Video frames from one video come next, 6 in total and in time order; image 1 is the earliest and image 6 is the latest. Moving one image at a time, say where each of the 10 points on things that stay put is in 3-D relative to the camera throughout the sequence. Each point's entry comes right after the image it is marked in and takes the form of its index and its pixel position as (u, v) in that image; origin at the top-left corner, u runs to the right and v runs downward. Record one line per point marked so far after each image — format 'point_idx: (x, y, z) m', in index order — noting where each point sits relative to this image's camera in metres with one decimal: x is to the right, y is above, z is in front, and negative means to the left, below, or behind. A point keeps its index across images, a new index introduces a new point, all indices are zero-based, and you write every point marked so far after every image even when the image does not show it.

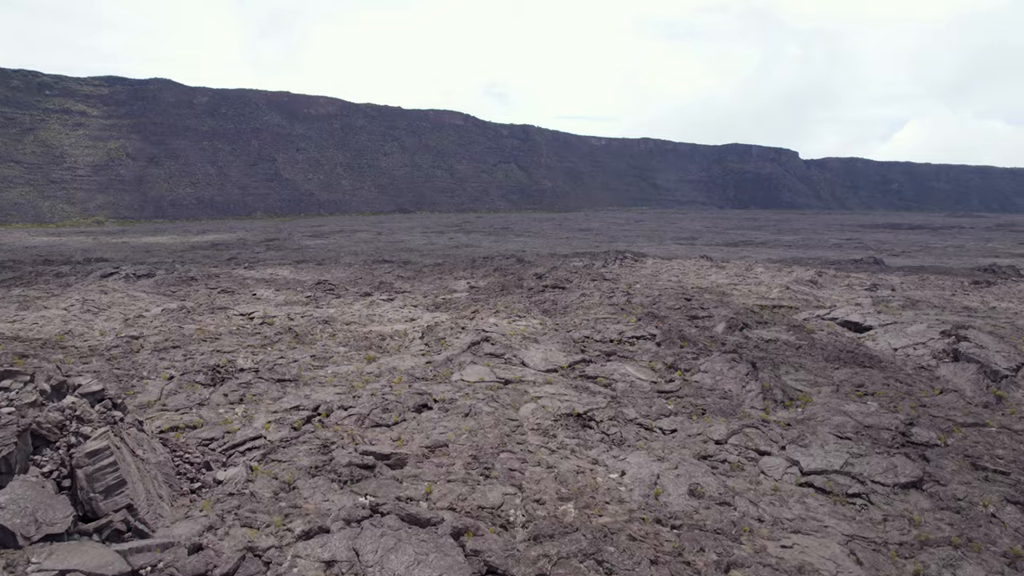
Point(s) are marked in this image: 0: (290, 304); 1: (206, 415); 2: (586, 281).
0: (-5.4, -0.4, +15.7) m
1: (-2.6, -1.1, +5.6) m
2: (+1.8, +0.2, +17.0) m
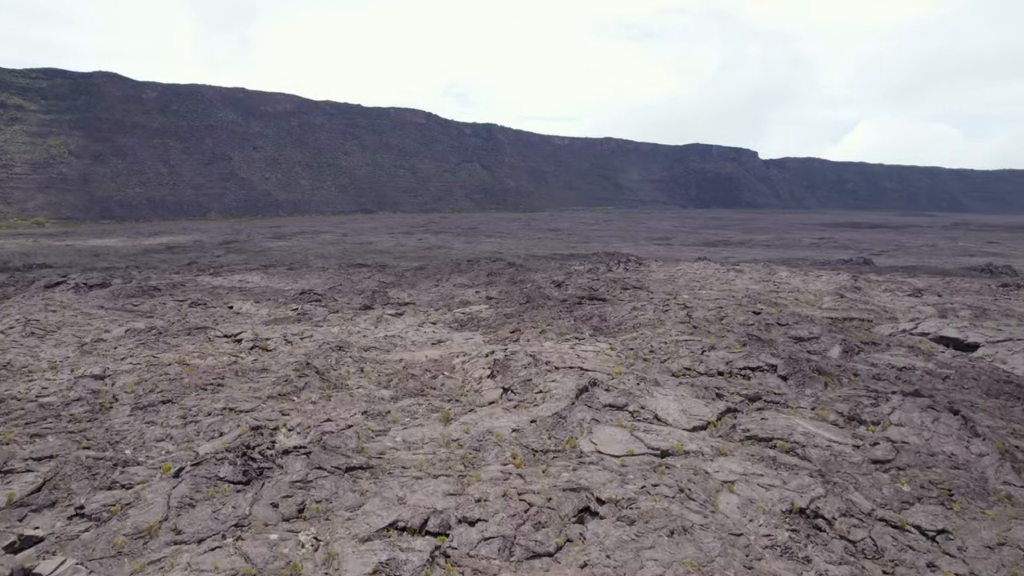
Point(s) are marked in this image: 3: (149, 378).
0: (-4.8, -0.7, +13.3) m
1: (-1.4, -1.4, +3.4) m
2: (+2.3, -0.1, +15.1) m
3: (-4.2, -1.0, +7.5) m
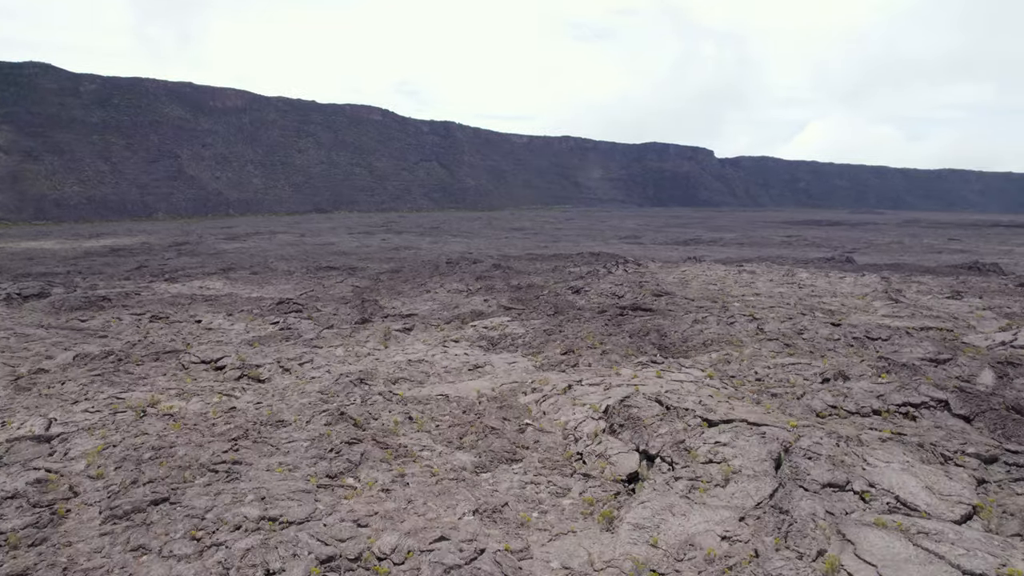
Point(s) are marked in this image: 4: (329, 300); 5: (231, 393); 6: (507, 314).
0: (-4.2, -0.9, +11.1) m
1: (-0.1, -1.6, +1.5) m
2: (+2.7, -0.2, +13.4) m
3: (-3.2, -1.2, +5.3) m
4: (-5.4, -0.3, +18.9) m
5: (-3.2, -1.2, +7.2) m
6: (-0.1, -0.5, +12.6) m
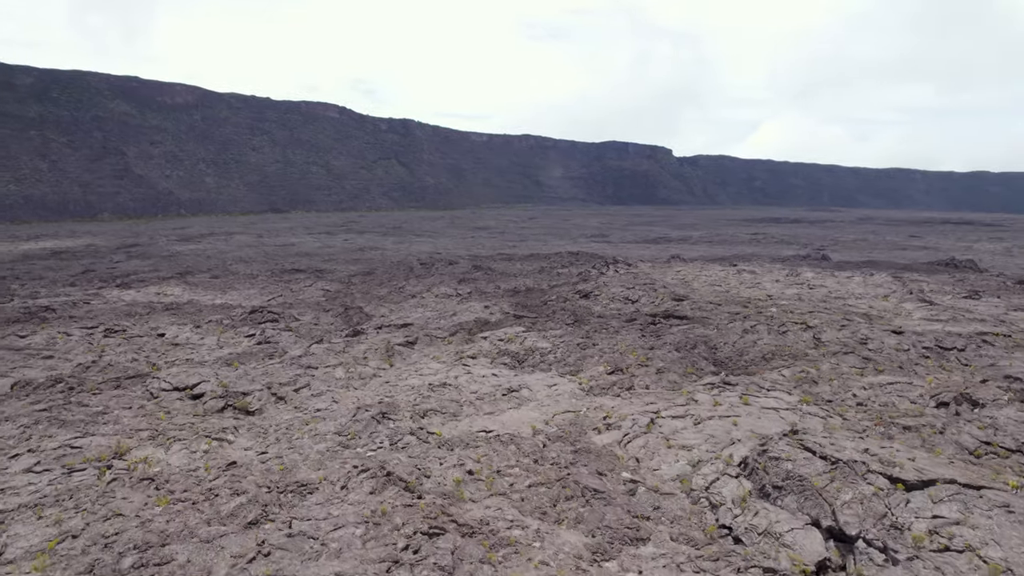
0: (-3.9, -1.1, +9.5) m
1: (+0.8, -1.7, +0.2) m
2: (+2.9, -0.3, +12.2) m
3: (-2.5, -1.4, +3.8) m
4: (-5.5, -0.5, +17.2) m
5: (-2.6, -1.3, +5.7) m
6: (+0.1, -0.6, +11.2) m
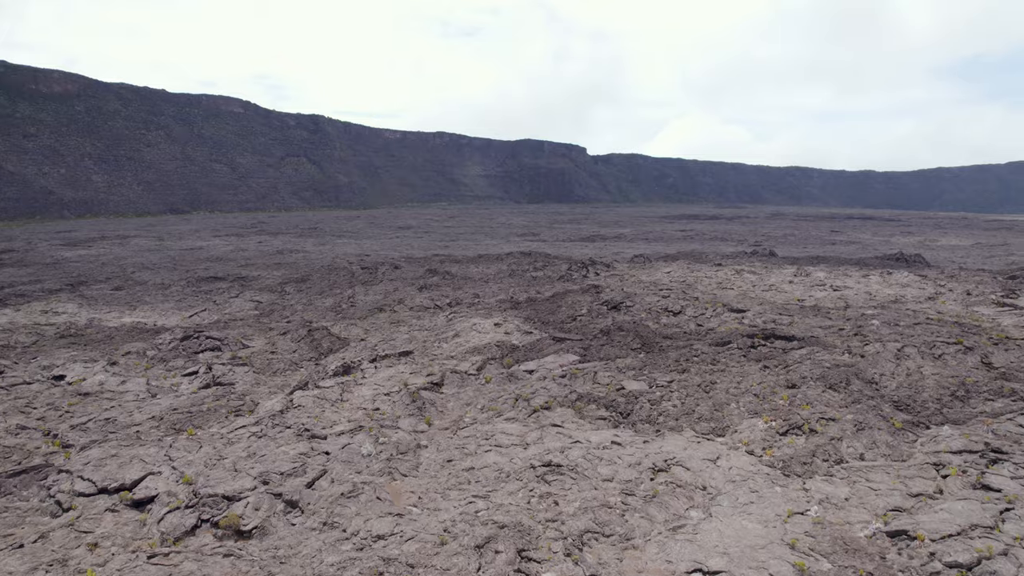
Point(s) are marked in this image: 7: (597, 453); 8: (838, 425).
0: (-3.0, -1.4, +6.4) m
1: (+2.9, -1.9, -2.2) m
2: (+3.3, -0.4, +10.0) m
3: (-0.9, -1.6, +0.9) m
4: (-5.7, -0.8, +13.8) m
5: (-1.2, -1.6, +2.8) m
6: (+0.7, -0.8, +8.6) m
7: (+0.6, -1.3, +5.1) m
8: (+2.6, -1.1, +5.3) m
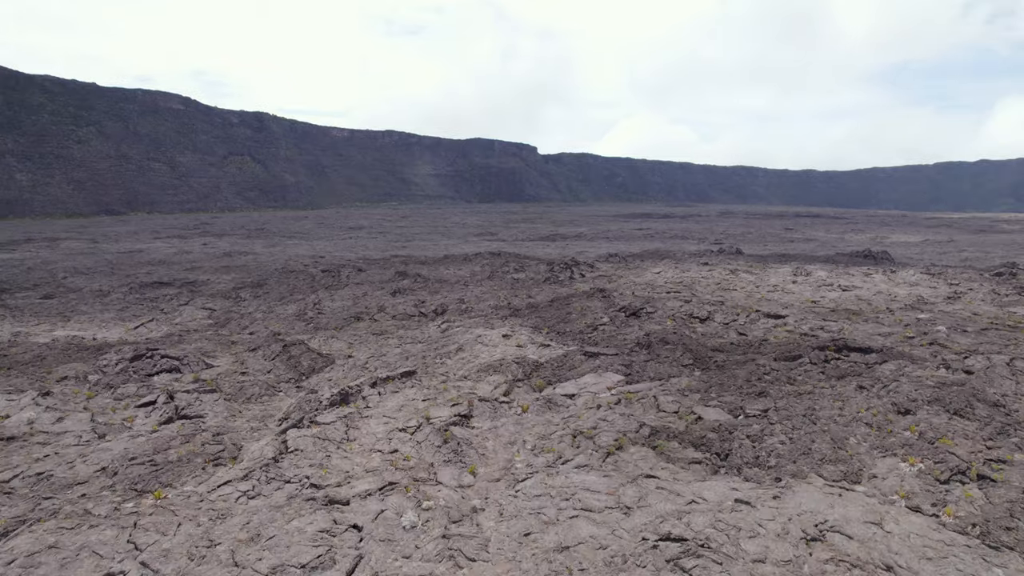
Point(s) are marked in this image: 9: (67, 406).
0: (-2.5, -1.5, +4.9) m
1: (+4.1, -1.9, -3.3) m
2: (+3.5, -0.4, +9.0) m
3: (0.0, -1.7, -0.4) m
4: (-5.8, -1.0, +12.1) m
5: (-0.4, -1.7, +1.5) m
6: (+1.1, -0.9, +7.4) m
7: (+1.2, -1.4, +3.9) m
8: (+3.2, -1.2, +4.2) m
9: (-5.0, -1.3, +7.3) m
